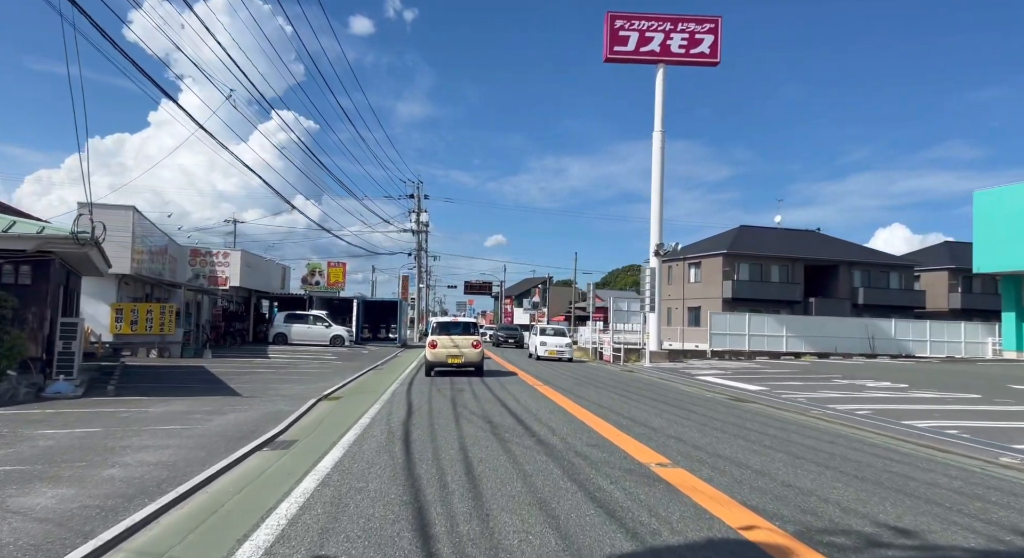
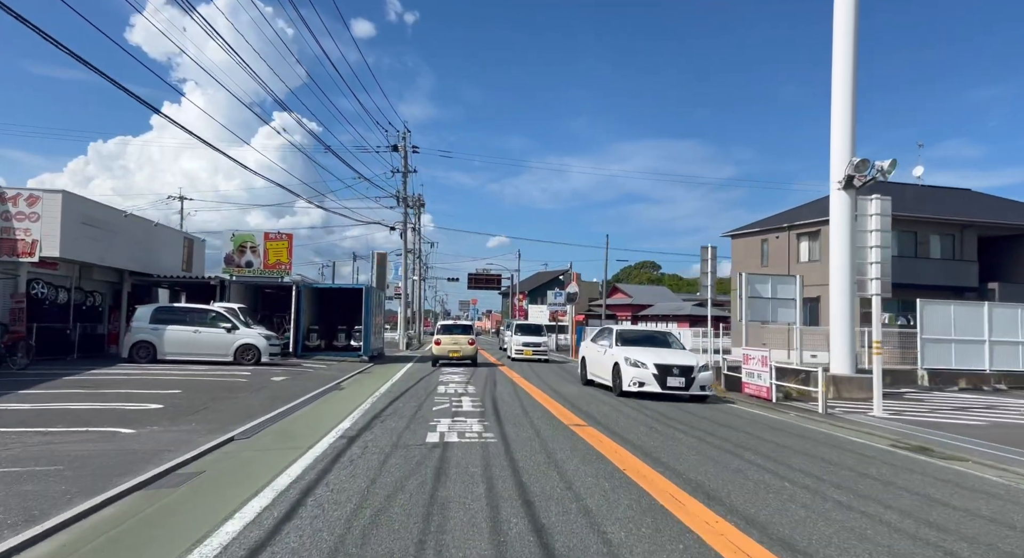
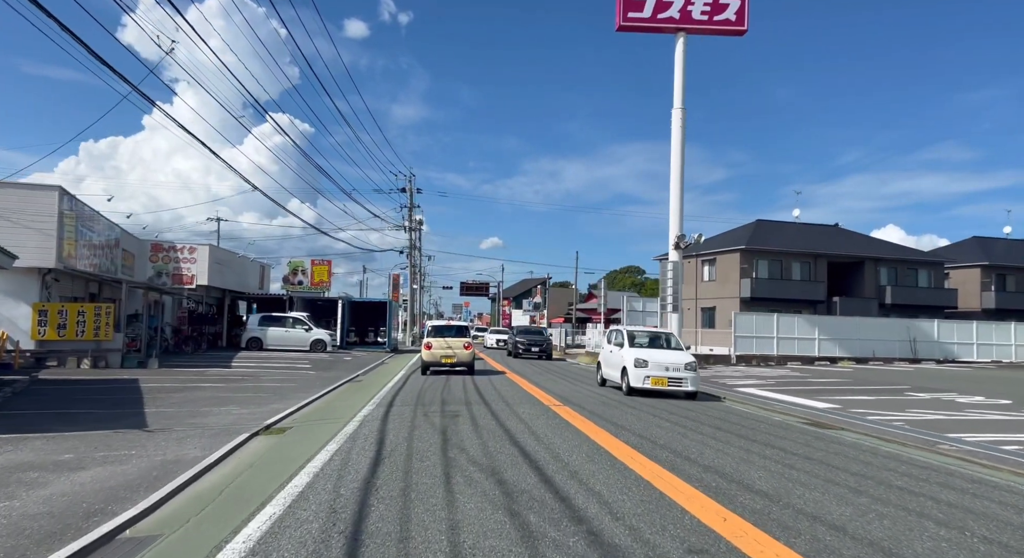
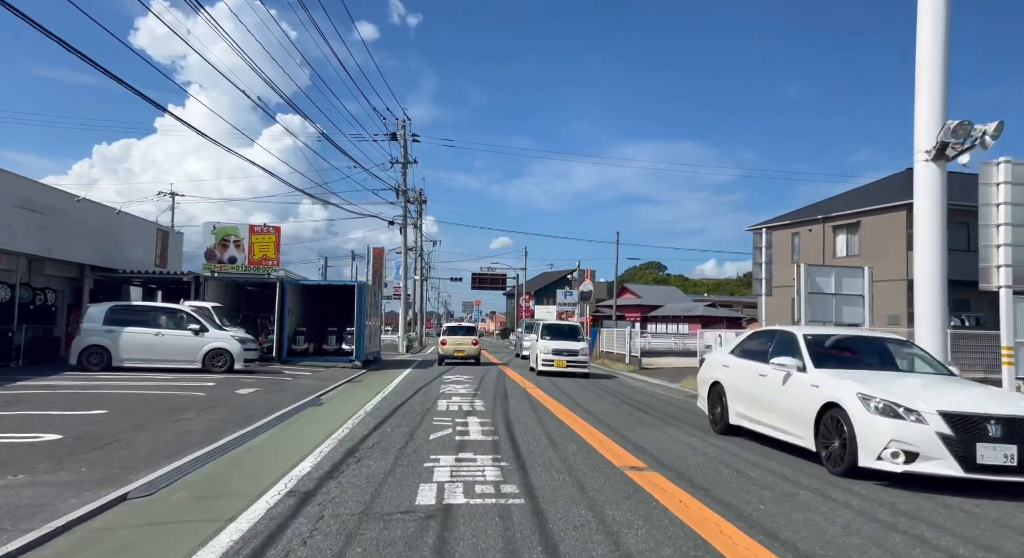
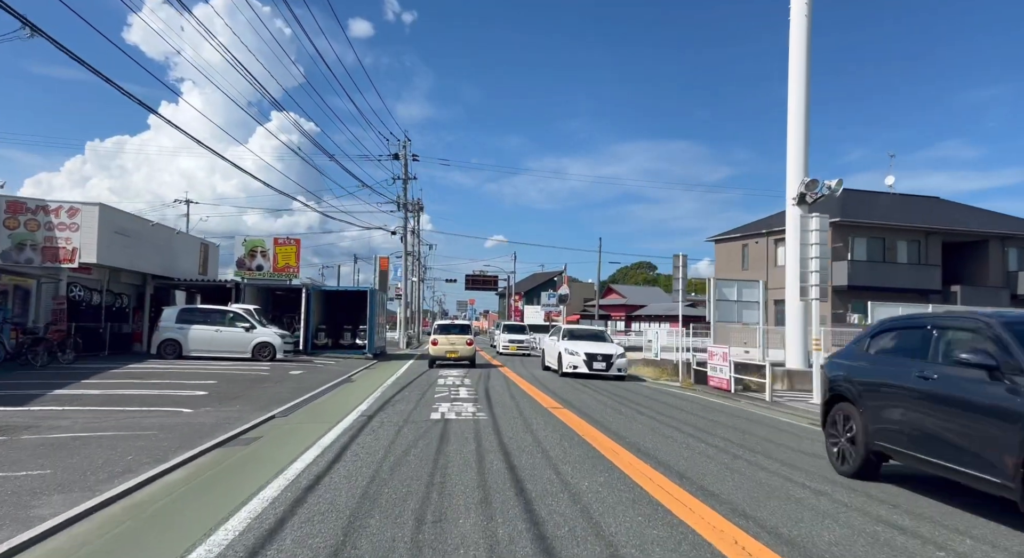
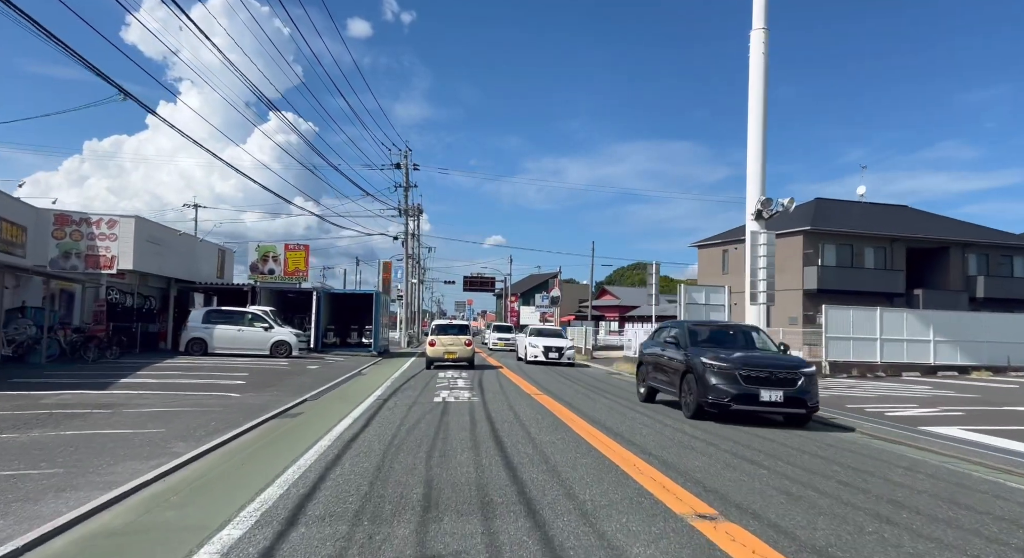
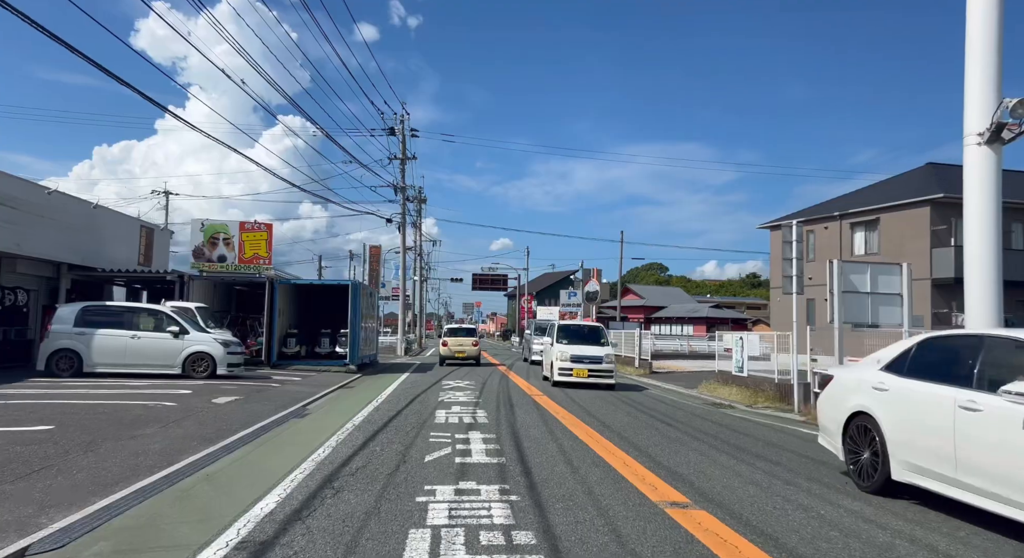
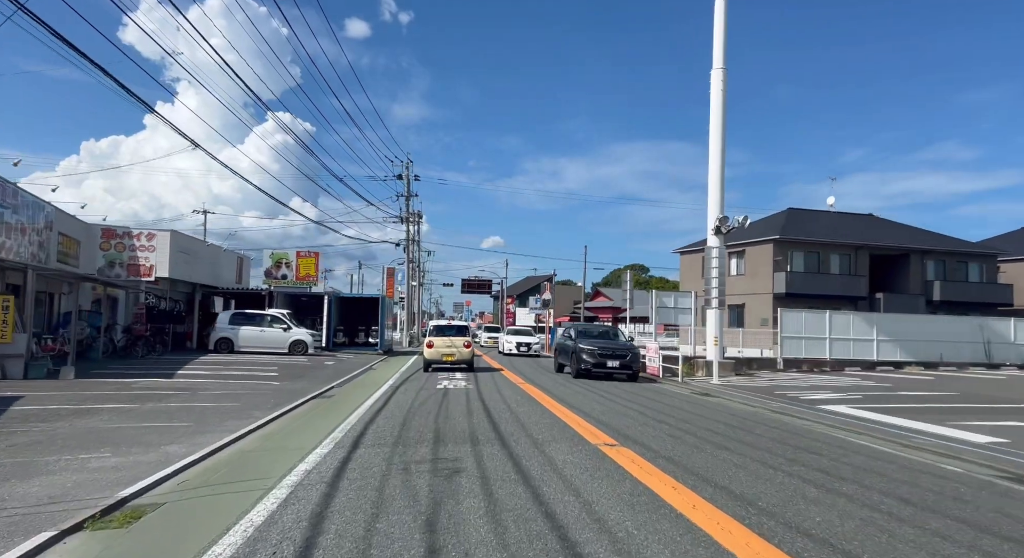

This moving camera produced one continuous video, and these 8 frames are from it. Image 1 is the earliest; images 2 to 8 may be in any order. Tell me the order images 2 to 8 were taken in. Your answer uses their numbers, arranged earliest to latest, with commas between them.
3, 8, 6, 5, 2, 4, 7
